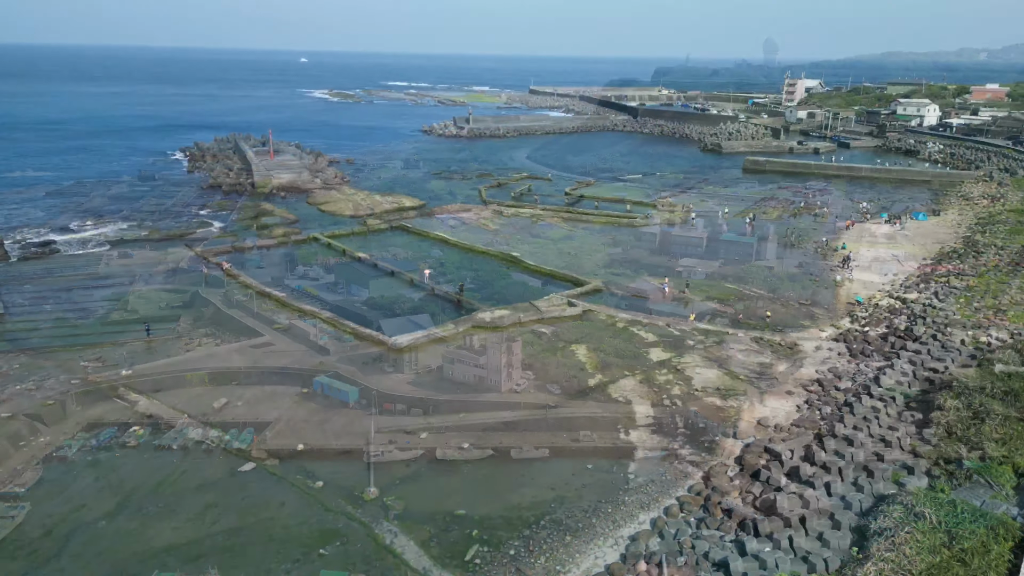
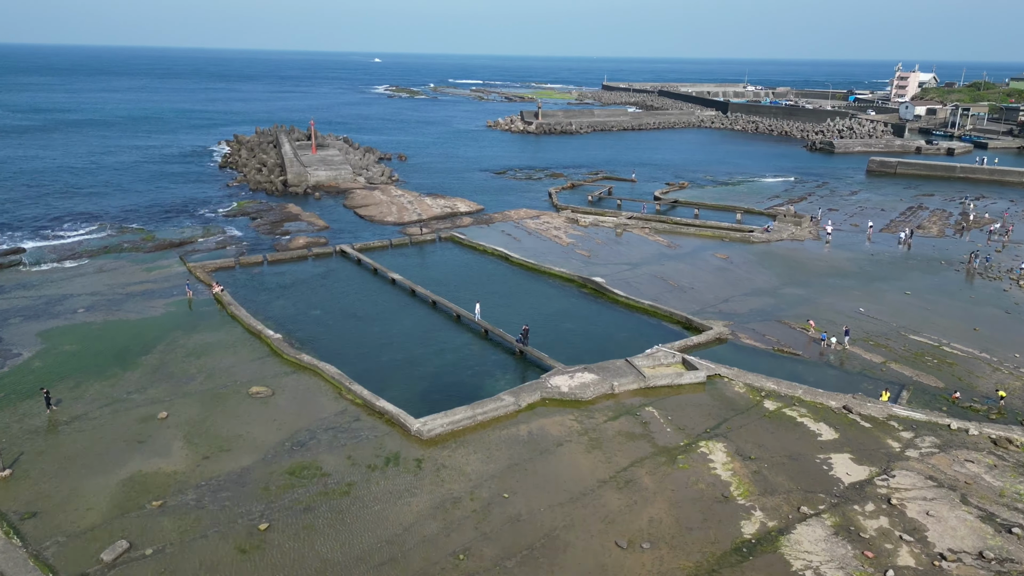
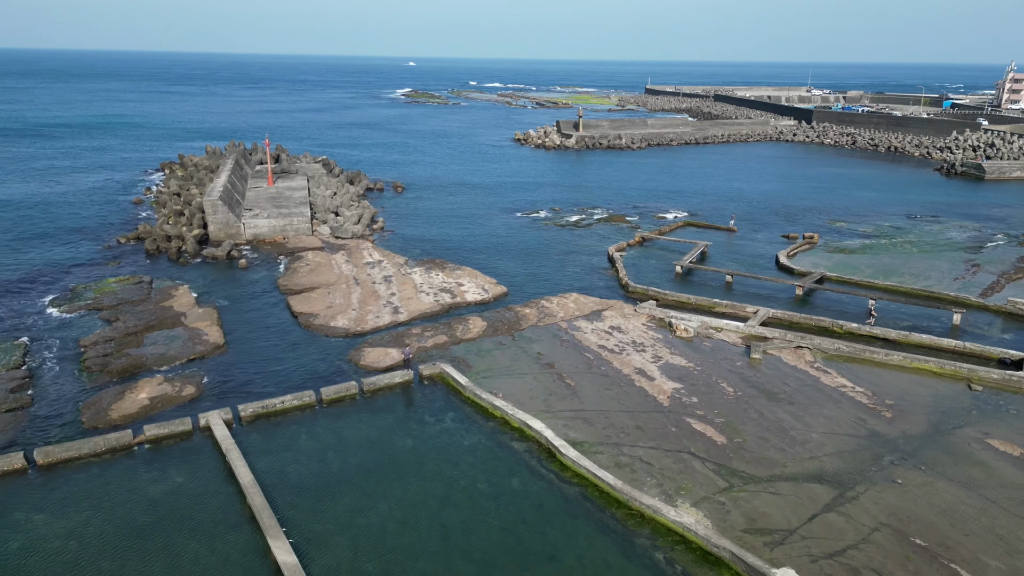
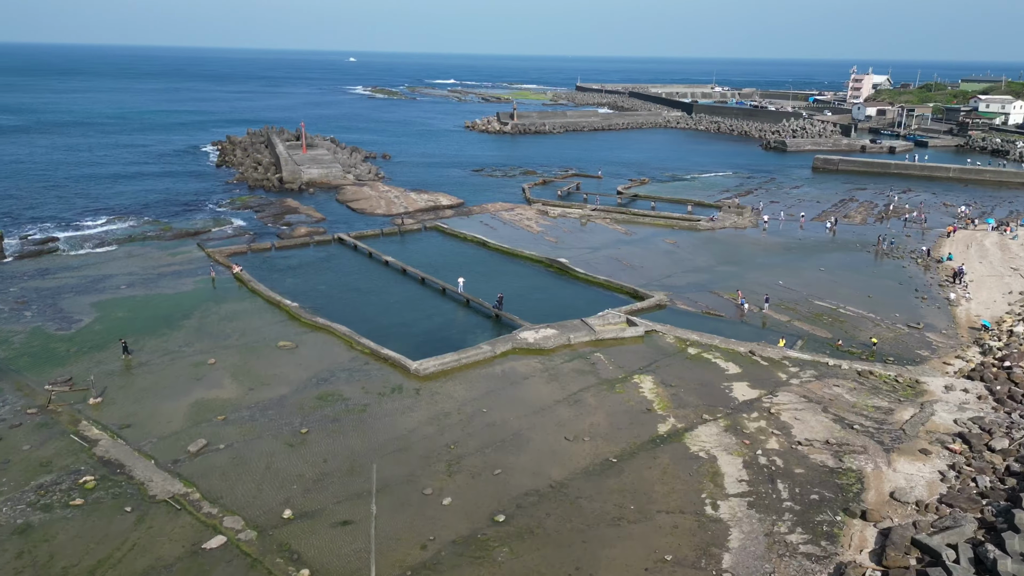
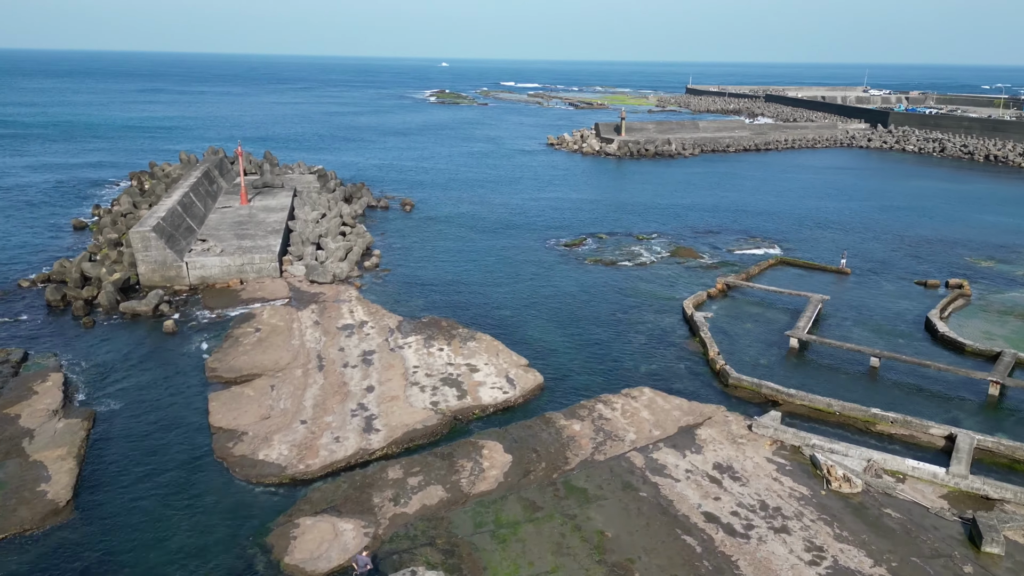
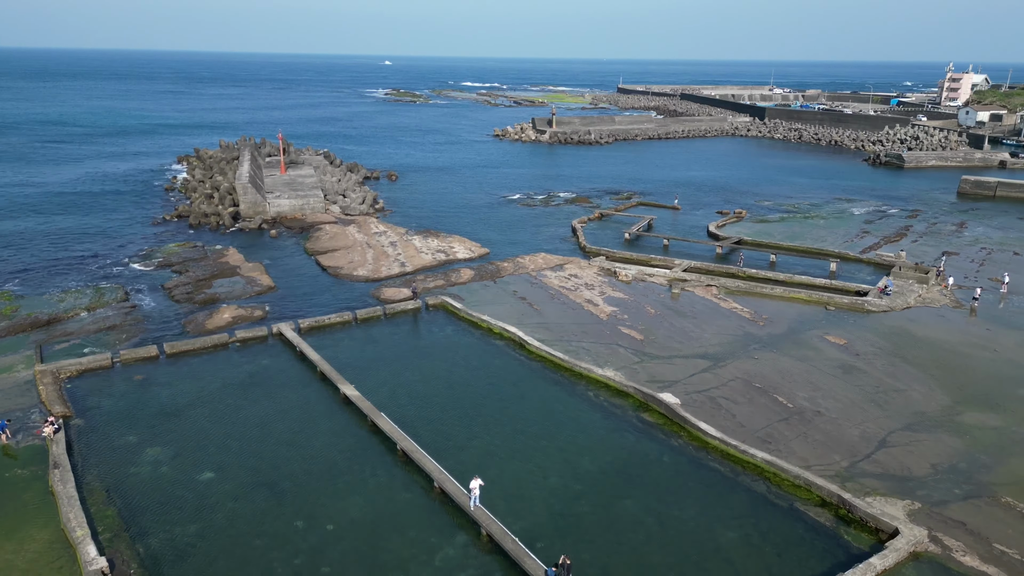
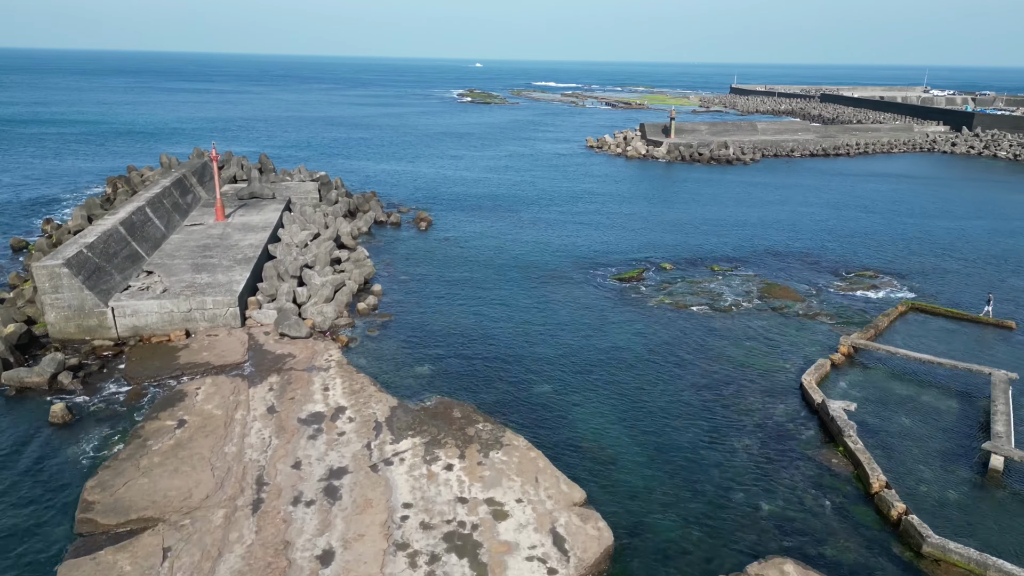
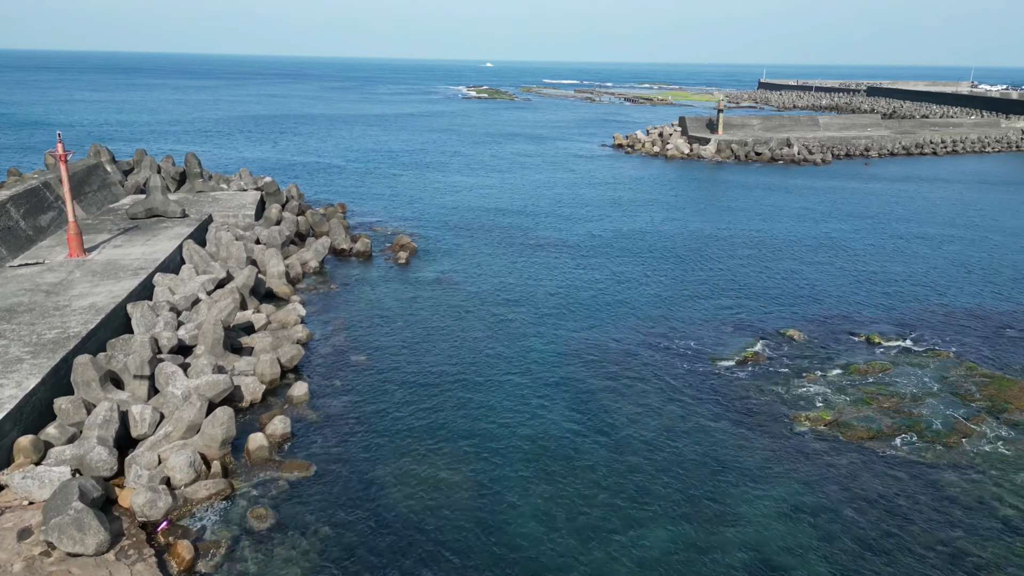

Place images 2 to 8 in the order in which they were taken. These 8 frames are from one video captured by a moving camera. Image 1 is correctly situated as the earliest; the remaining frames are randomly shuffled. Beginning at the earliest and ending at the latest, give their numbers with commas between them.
4, 2, 6, 3, 5, 7, 8
